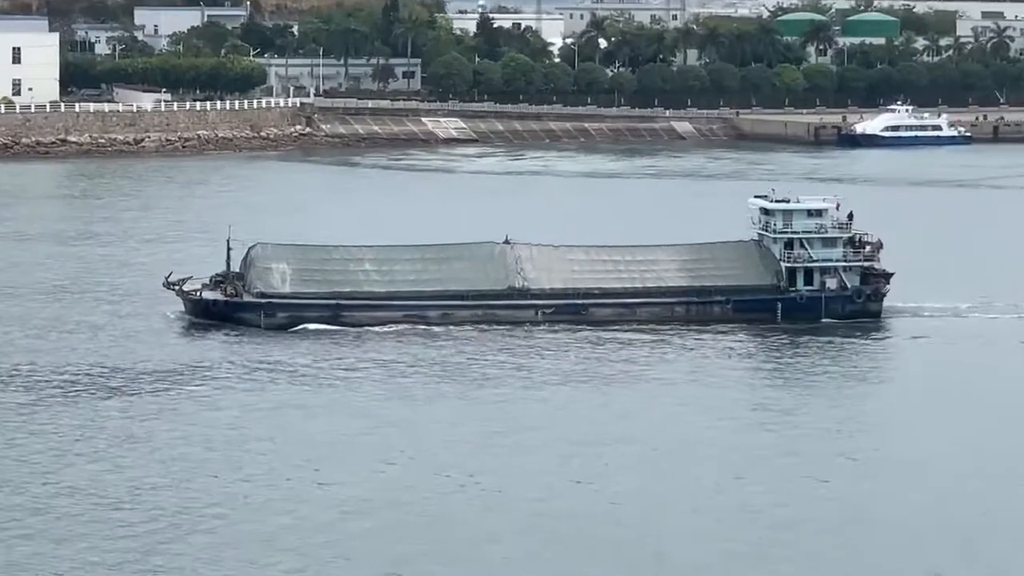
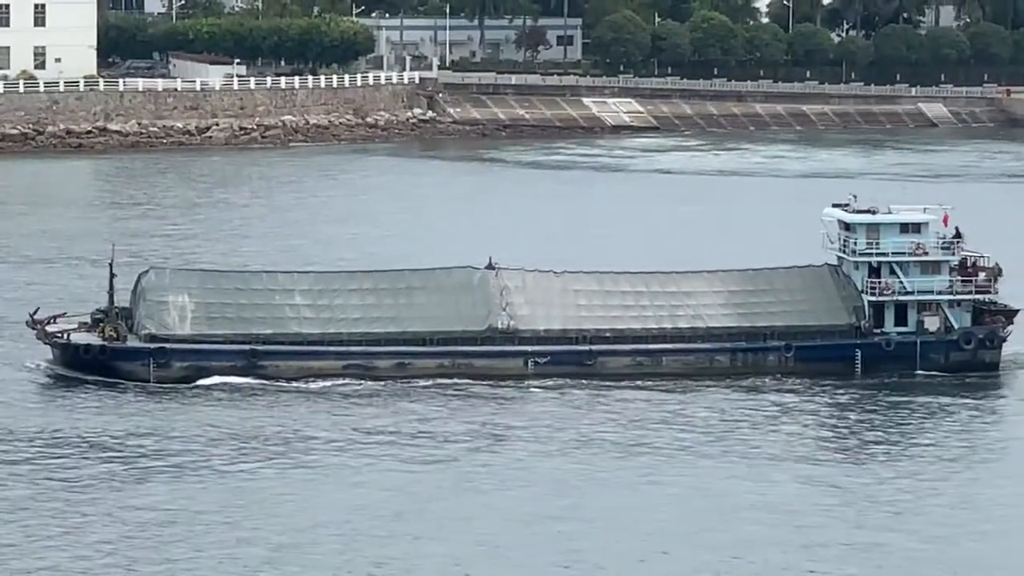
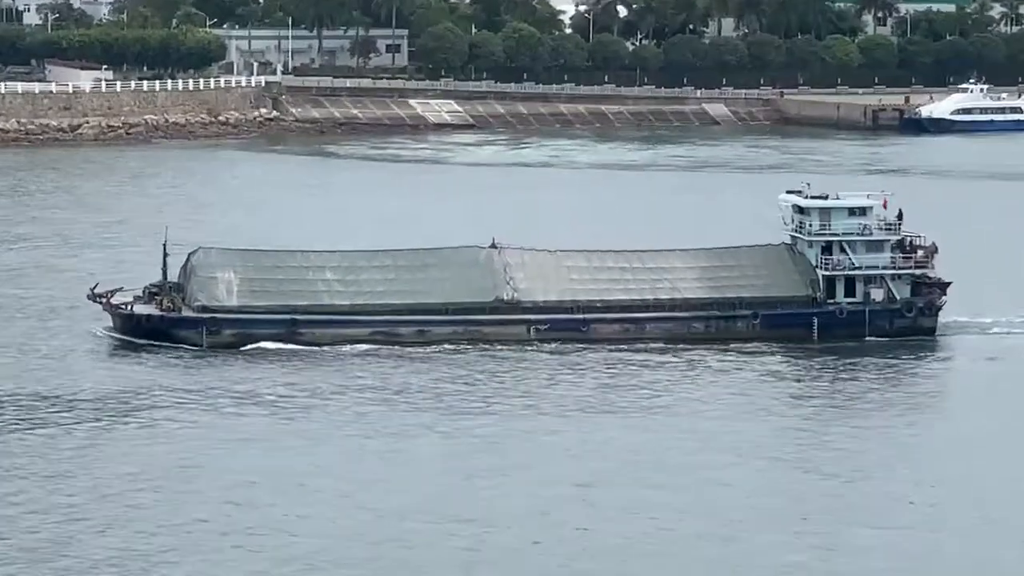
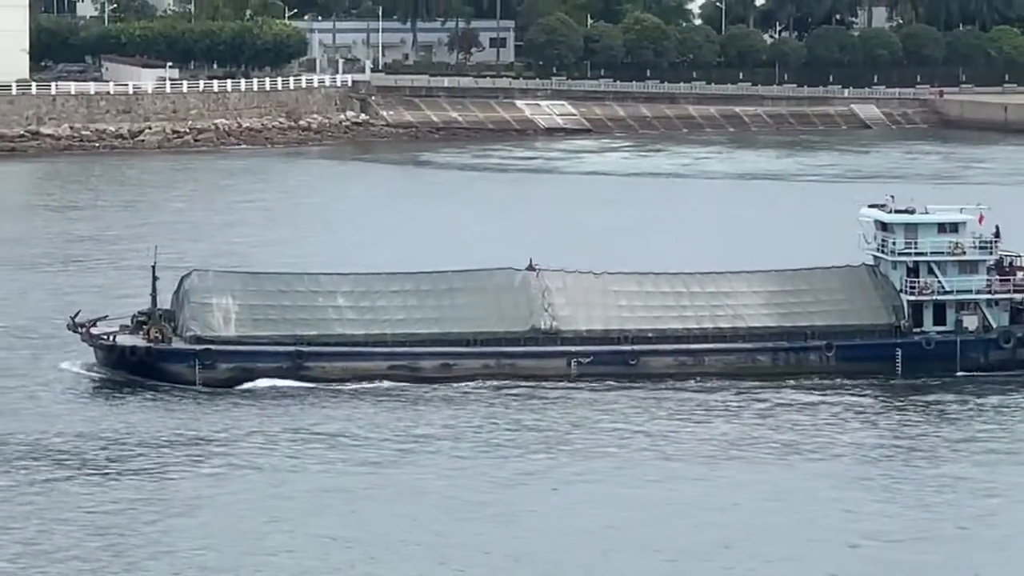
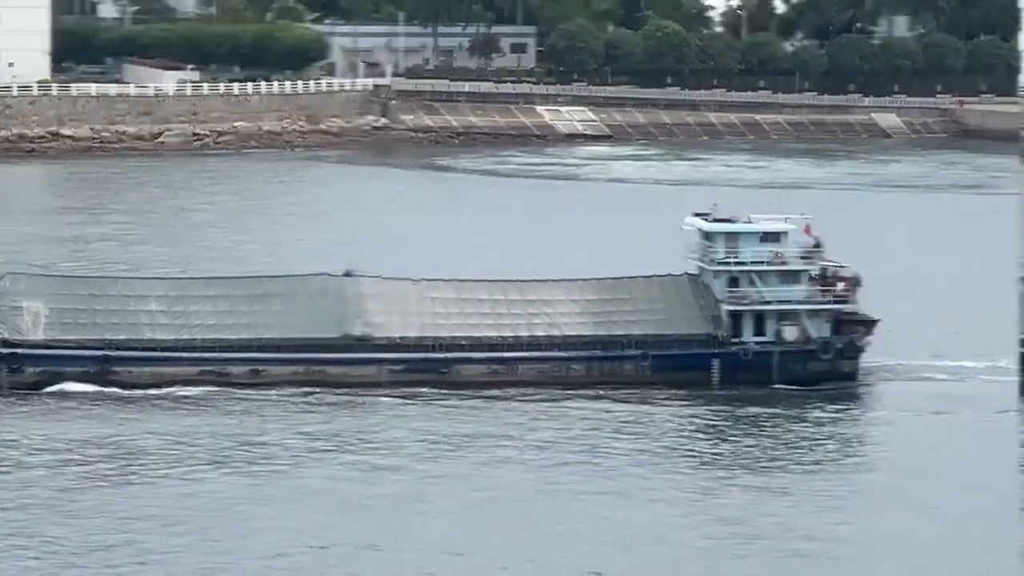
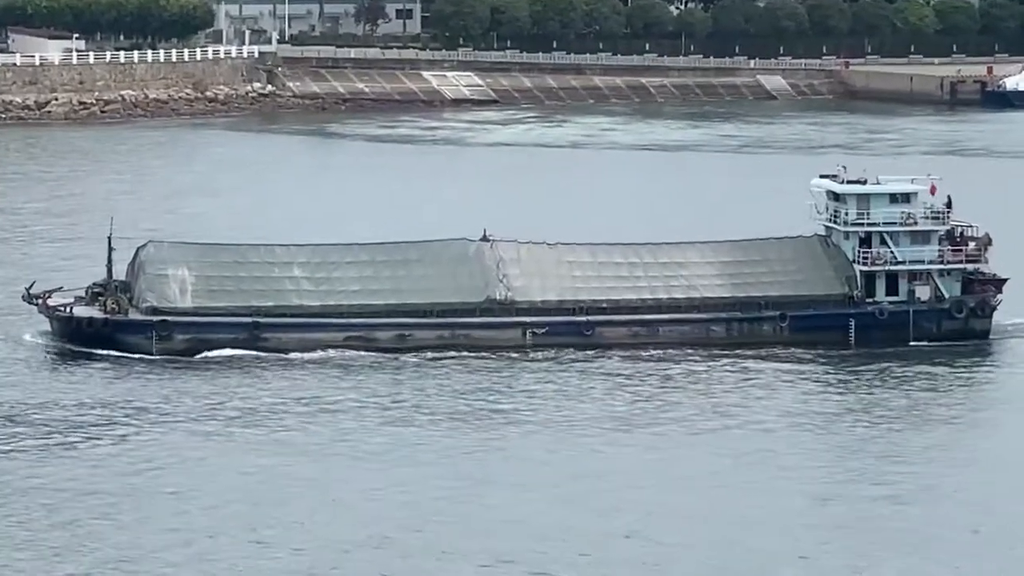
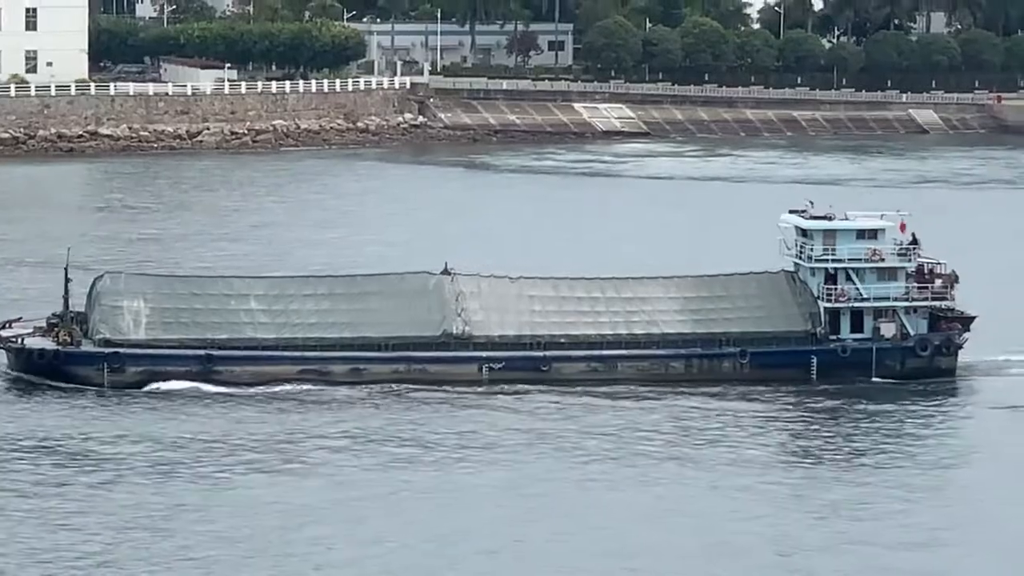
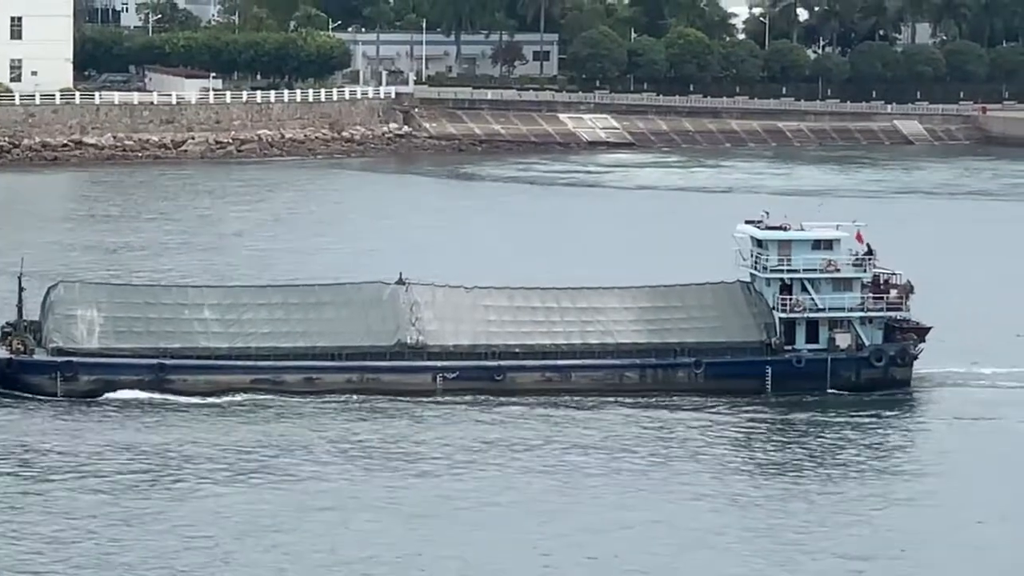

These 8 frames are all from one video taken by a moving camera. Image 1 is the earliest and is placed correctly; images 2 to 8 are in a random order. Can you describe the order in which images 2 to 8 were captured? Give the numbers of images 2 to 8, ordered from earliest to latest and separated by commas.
3, 6, 4, 2, 7, 8, 5
